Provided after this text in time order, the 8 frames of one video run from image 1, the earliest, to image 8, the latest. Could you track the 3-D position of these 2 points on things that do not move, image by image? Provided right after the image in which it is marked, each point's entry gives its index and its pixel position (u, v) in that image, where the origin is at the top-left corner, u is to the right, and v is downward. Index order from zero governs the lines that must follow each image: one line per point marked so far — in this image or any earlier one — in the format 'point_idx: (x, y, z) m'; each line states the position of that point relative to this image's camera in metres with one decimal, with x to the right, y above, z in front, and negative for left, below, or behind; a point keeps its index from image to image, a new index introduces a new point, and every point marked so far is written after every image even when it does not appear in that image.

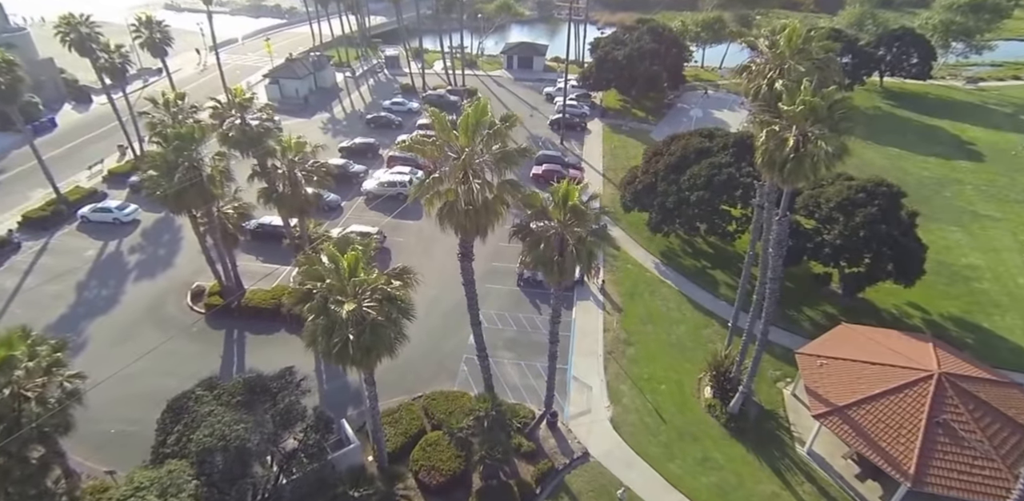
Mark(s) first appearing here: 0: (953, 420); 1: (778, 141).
0: (+16.1, -6.0, +19.8) m
1: (+8.9, +3.8, +18.4) m
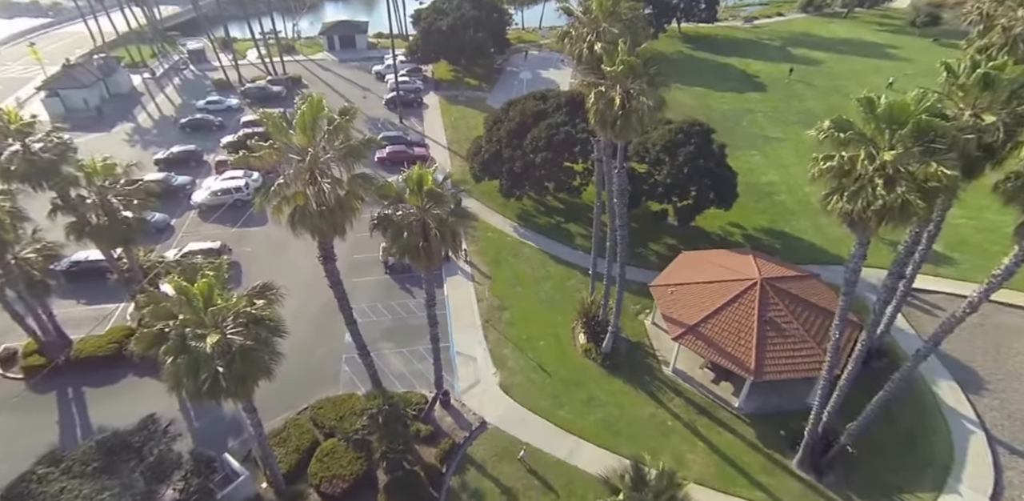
0: (+11.5, -2.7, +23.9) m
1: (+3.4, +5.5, +20.1) m
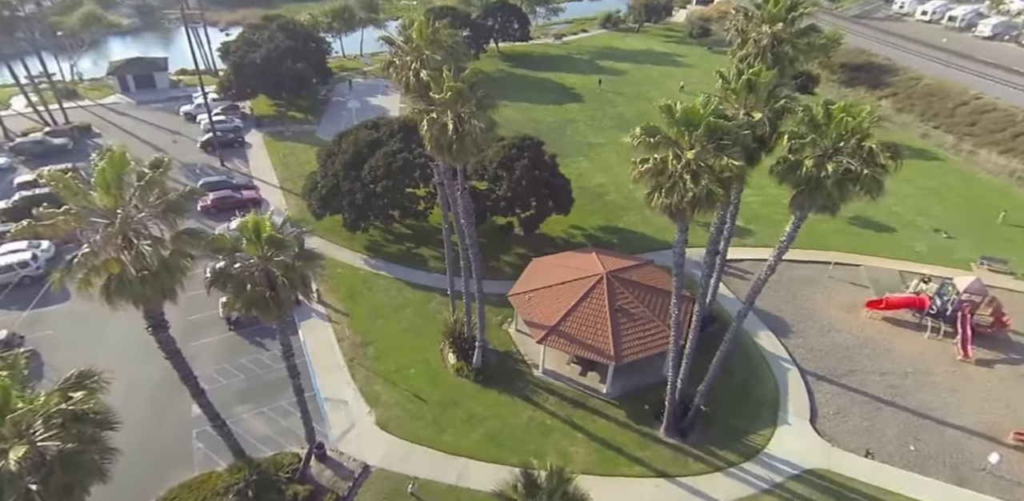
0: (+5.3, -2.5, +26.3) m
1: (-2.7, +4.7, +20.6) m
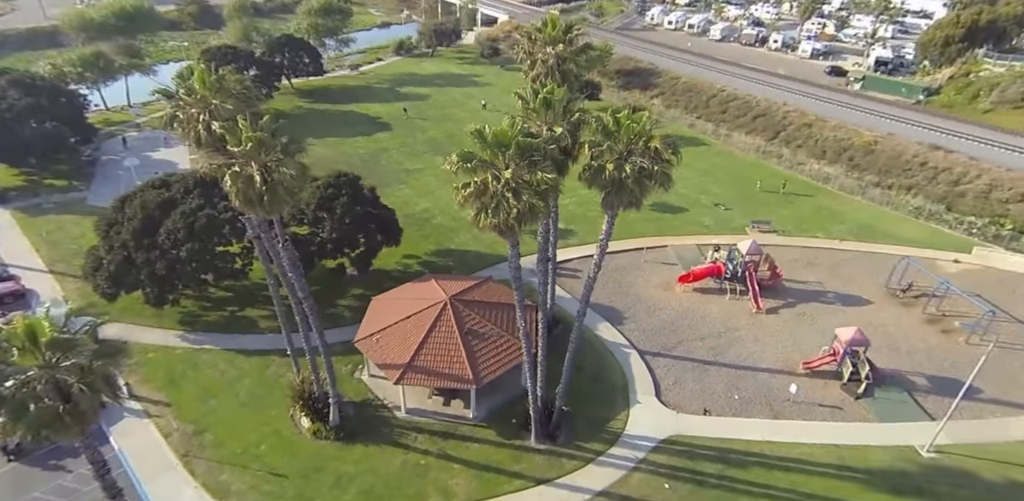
0: (-2.0, -3.6, +26.5) m
1: (-9.3, +2.3, +18.8) m
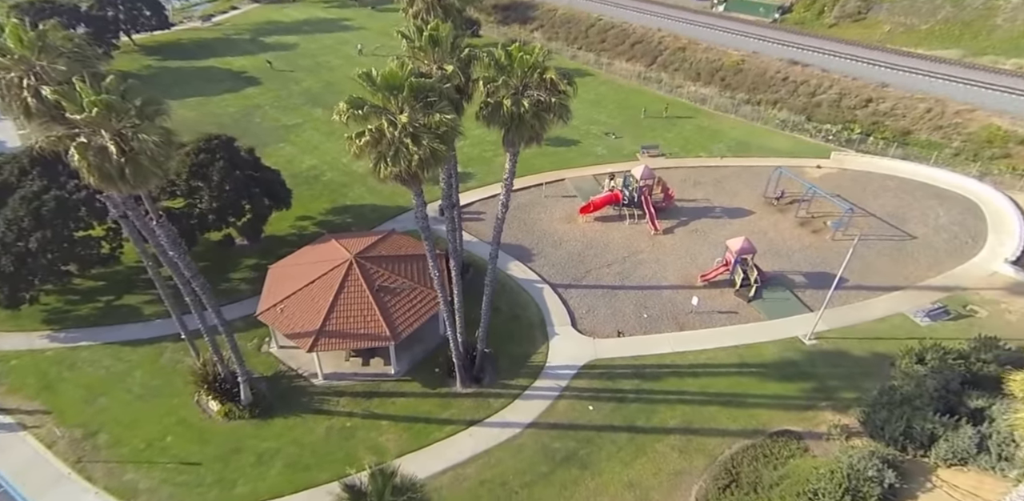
0: (-6.1, -1.5, +25.5) m
1: (-12.5, +2.8, +16.1) m
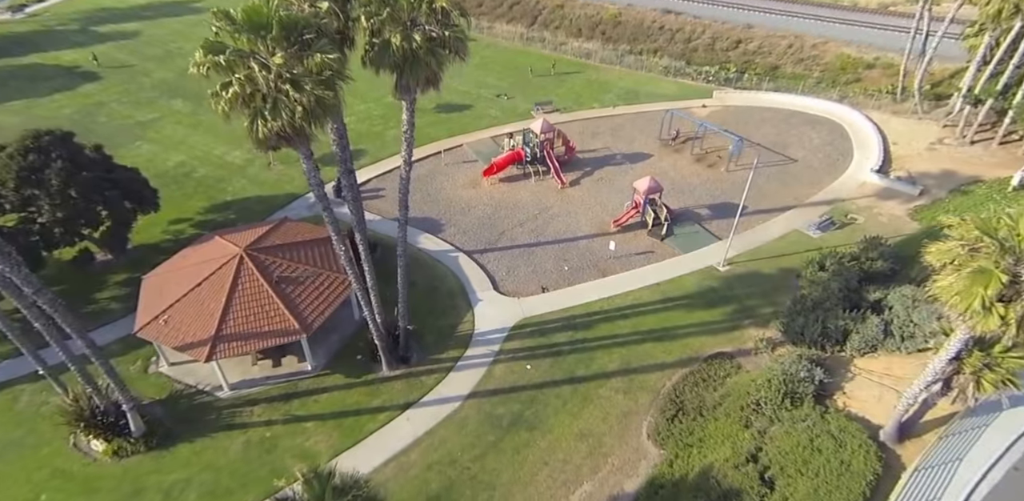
0: (-9.7, -0.9, +22.8) m
1: (-14.8, +2.1, +12.2) m
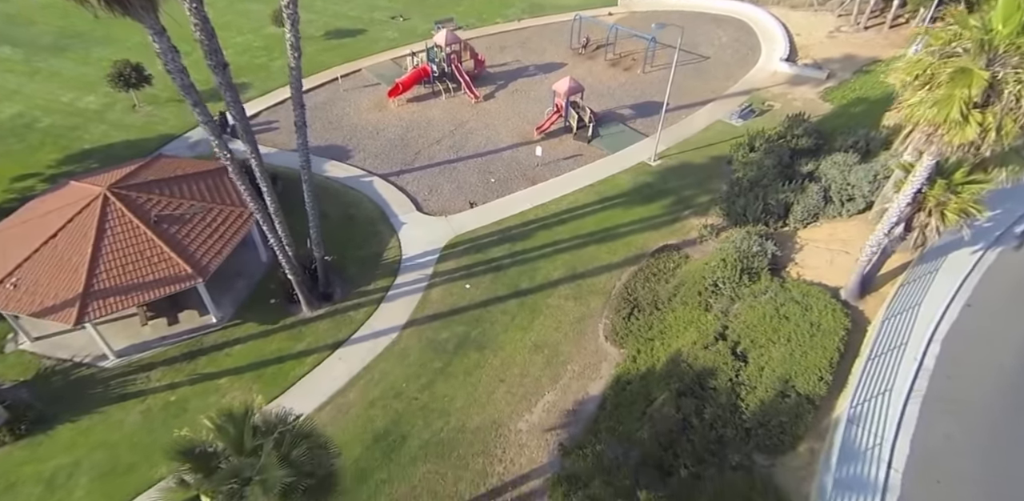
0: (-12.3, +1.3, +19.0) m
1: (-15.9, +2.8, +7.5) m
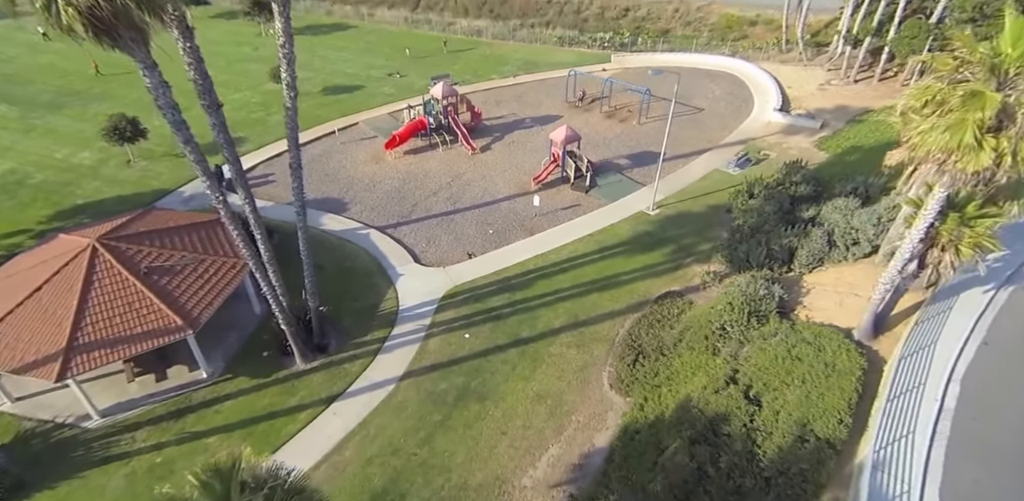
0: (-12.3, -0.4, +18.7) m
1: (-15.9, +2.1, +7.4) m
